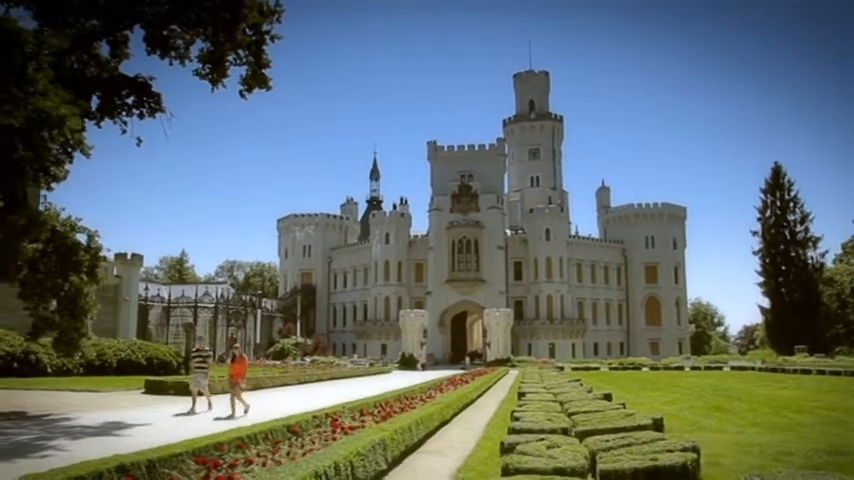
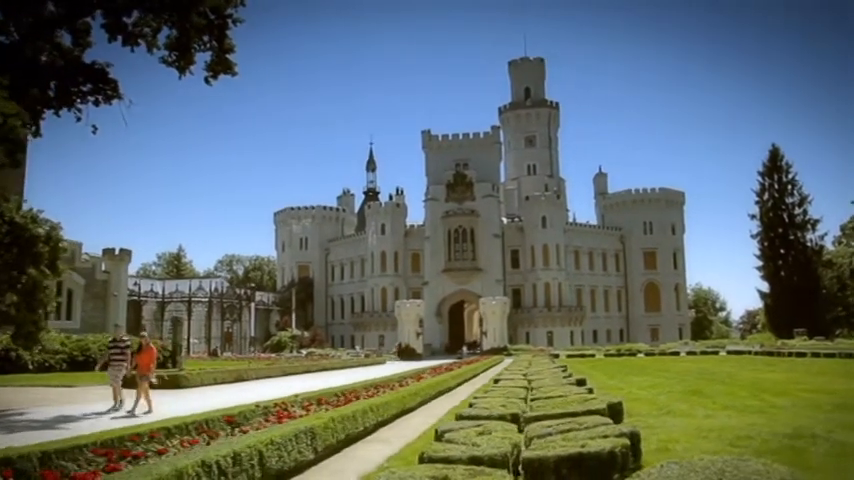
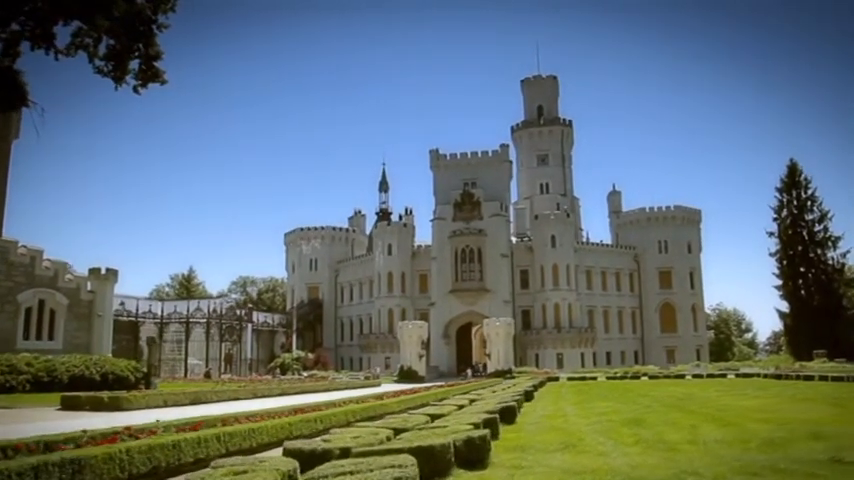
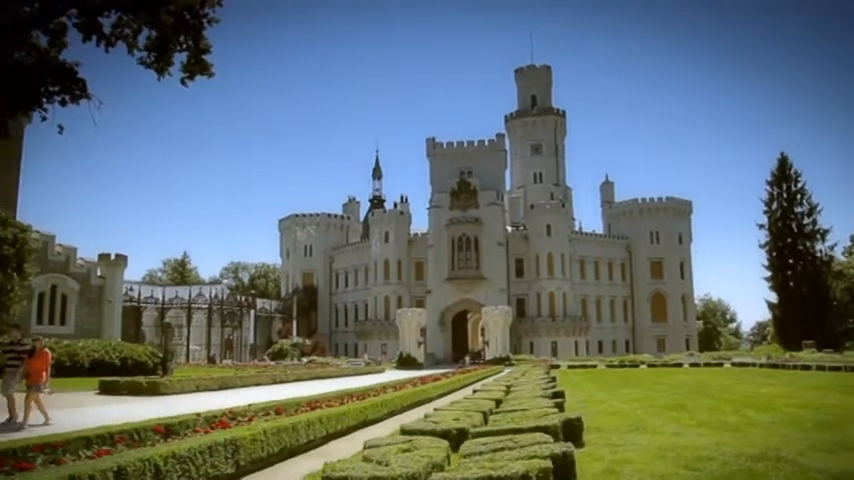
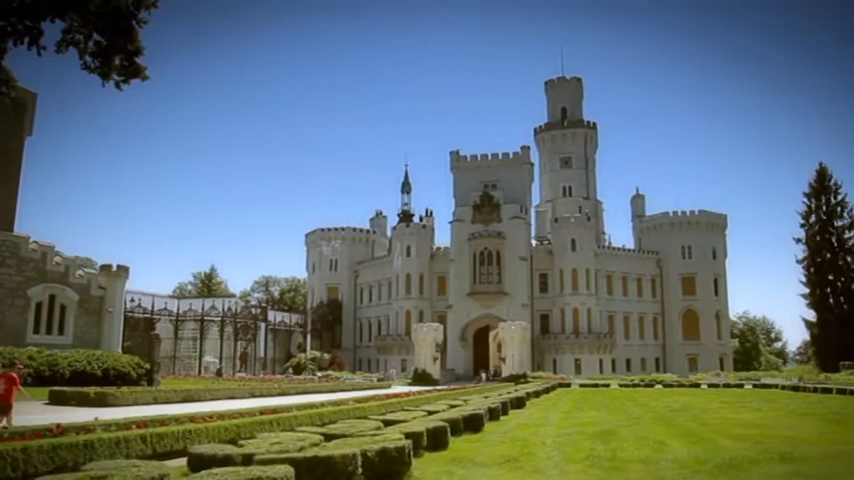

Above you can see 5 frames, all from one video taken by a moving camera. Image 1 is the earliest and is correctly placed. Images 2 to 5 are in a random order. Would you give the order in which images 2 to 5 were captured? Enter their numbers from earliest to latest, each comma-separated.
2, 4, 3, 5
